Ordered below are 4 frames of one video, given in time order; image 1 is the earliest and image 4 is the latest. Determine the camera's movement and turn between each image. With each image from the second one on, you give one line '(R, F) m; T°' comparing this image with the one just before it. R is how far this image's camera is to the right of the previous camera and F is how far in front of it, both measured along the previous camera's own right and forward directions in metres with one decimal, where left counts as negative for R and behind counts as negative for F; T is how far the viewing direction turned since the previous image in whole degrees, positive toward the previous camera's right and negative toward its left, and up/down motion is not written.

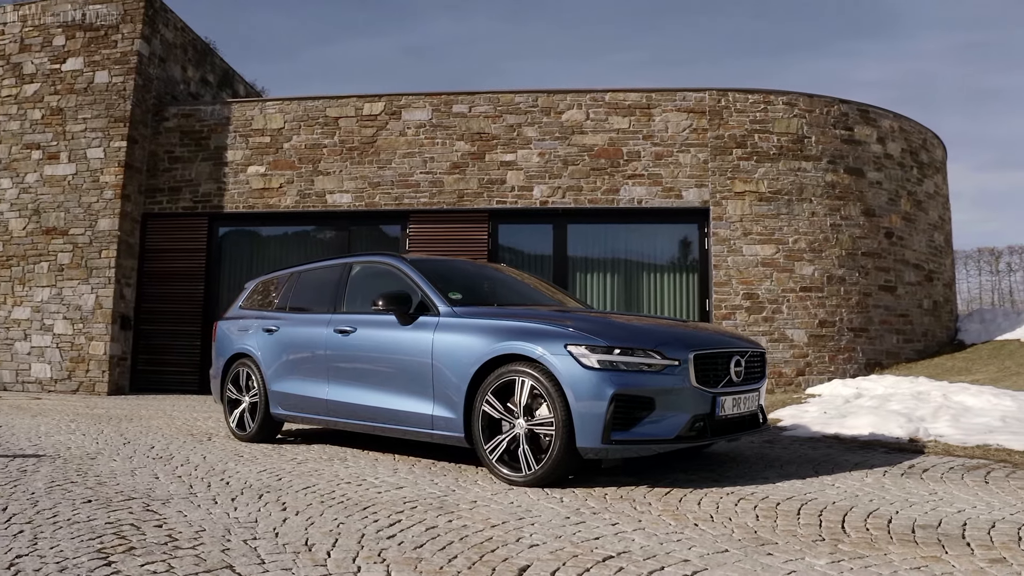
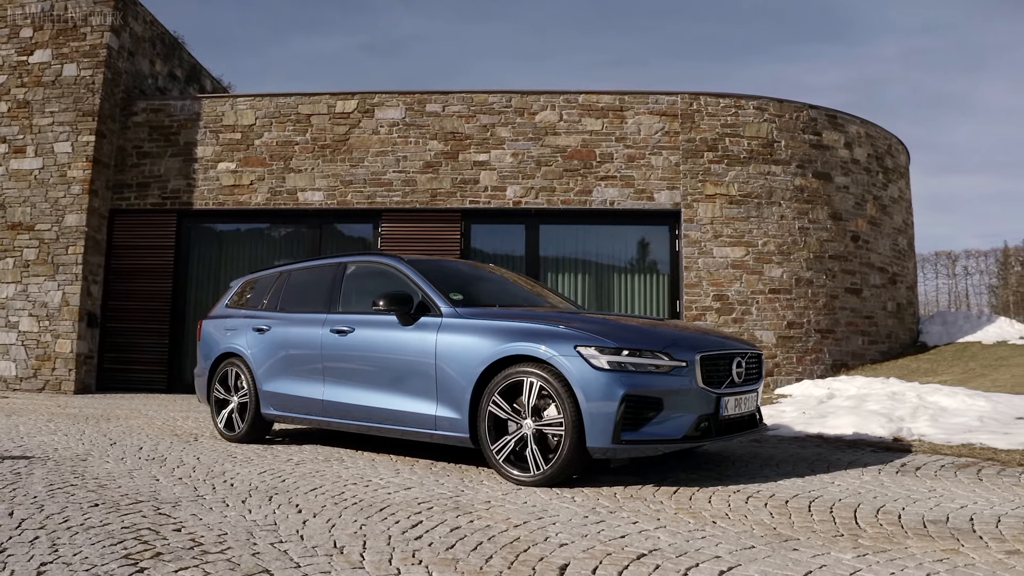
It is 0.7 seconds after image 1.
(-0.3, 0.0) m; +3°
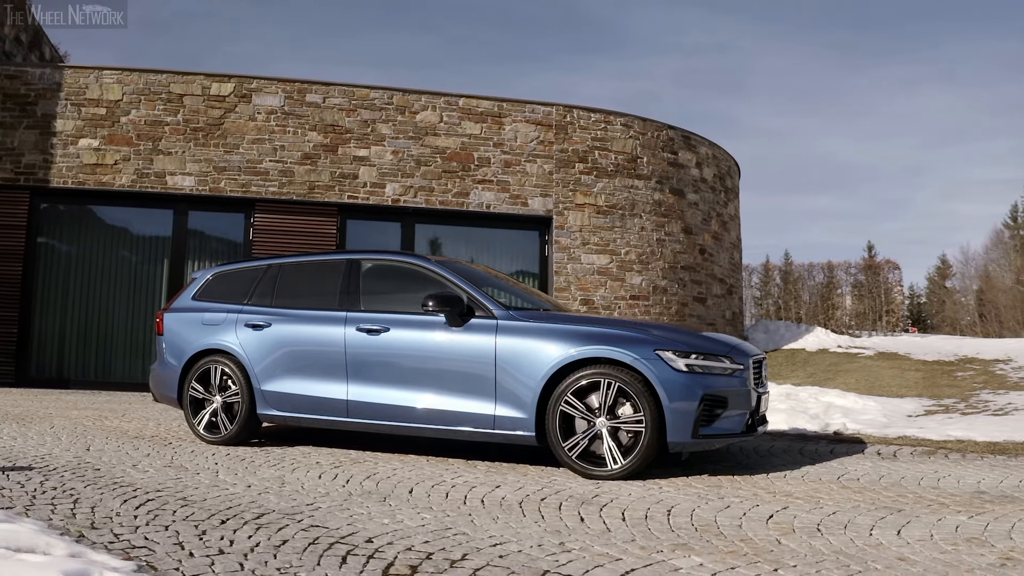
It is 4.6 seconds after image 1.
(-1.7, -0.1) m; +14°
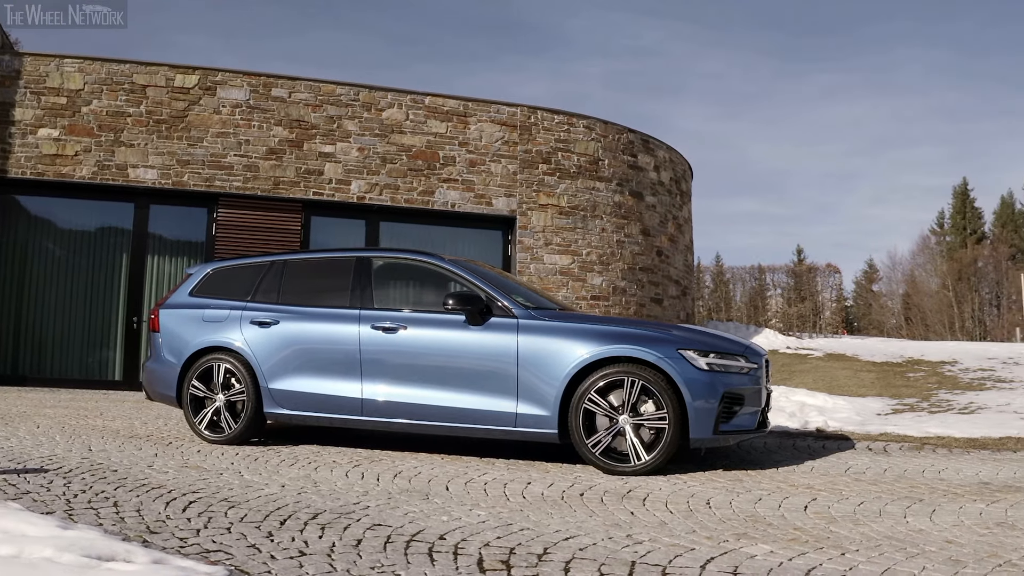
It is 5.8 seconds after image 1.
(-0.5, -0.1) m; +4°
